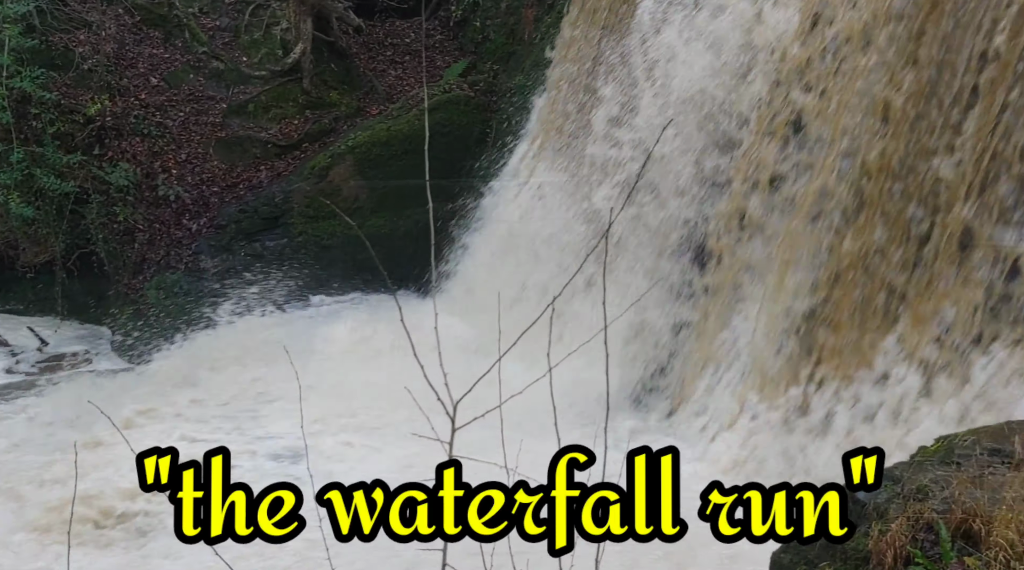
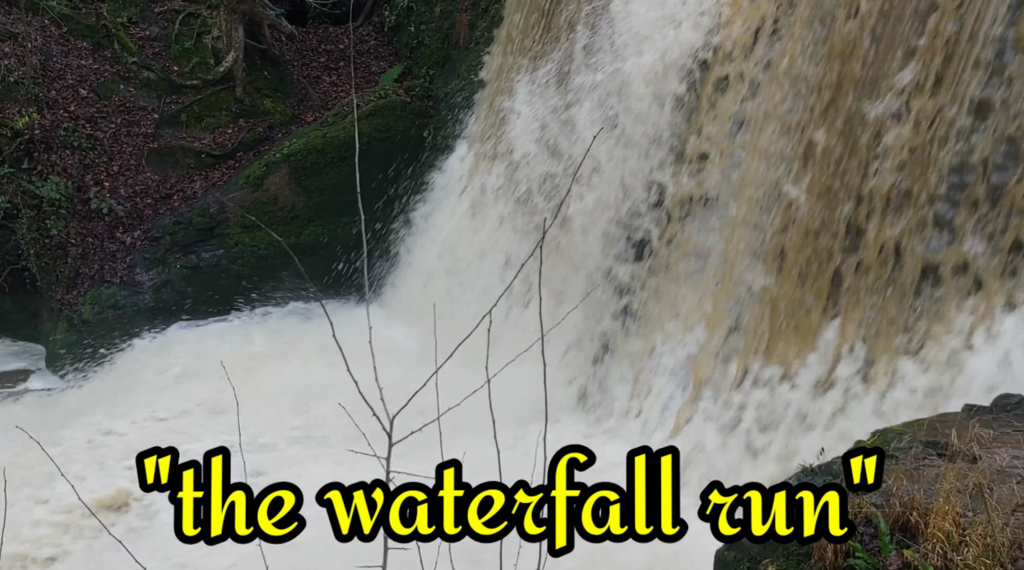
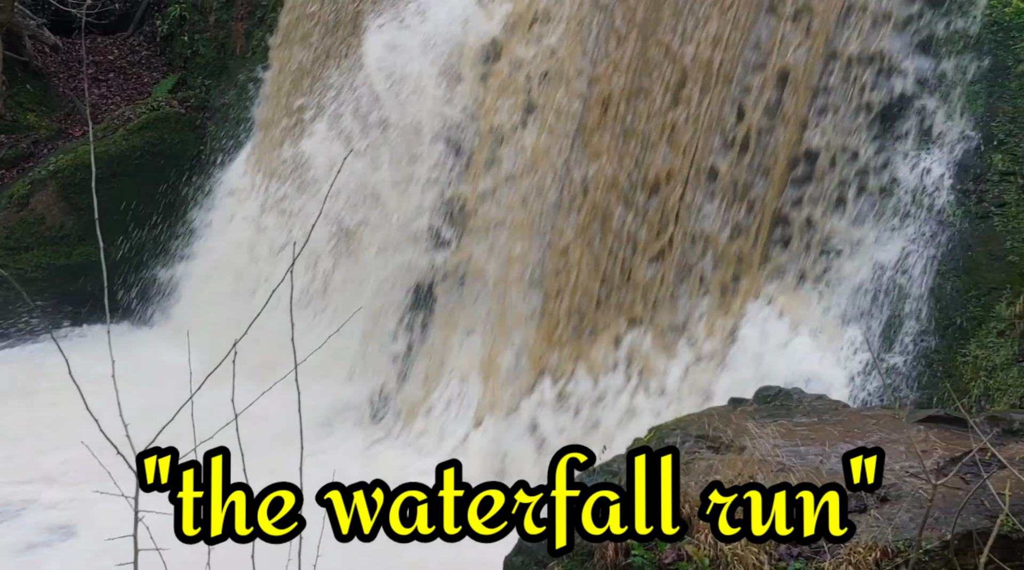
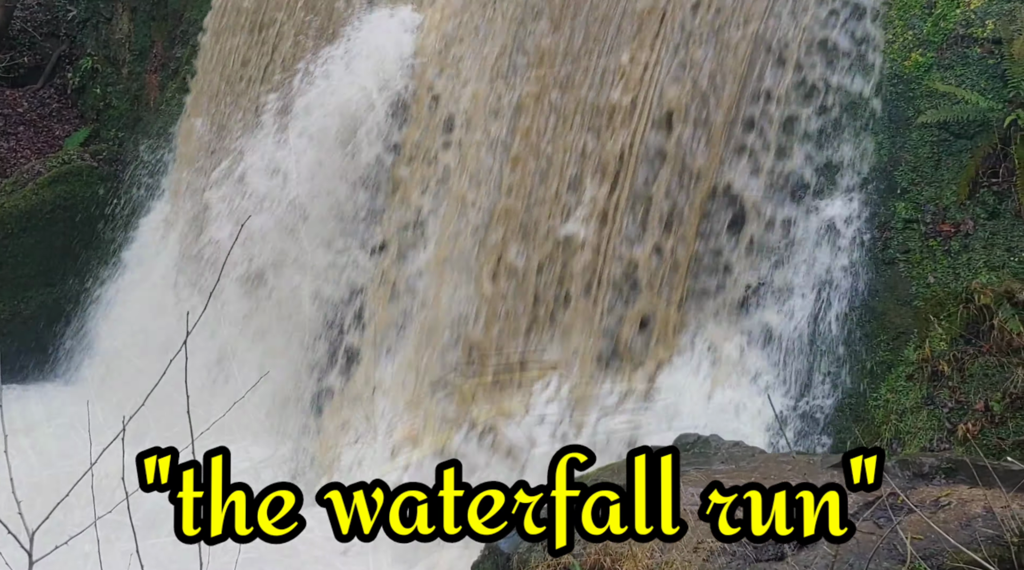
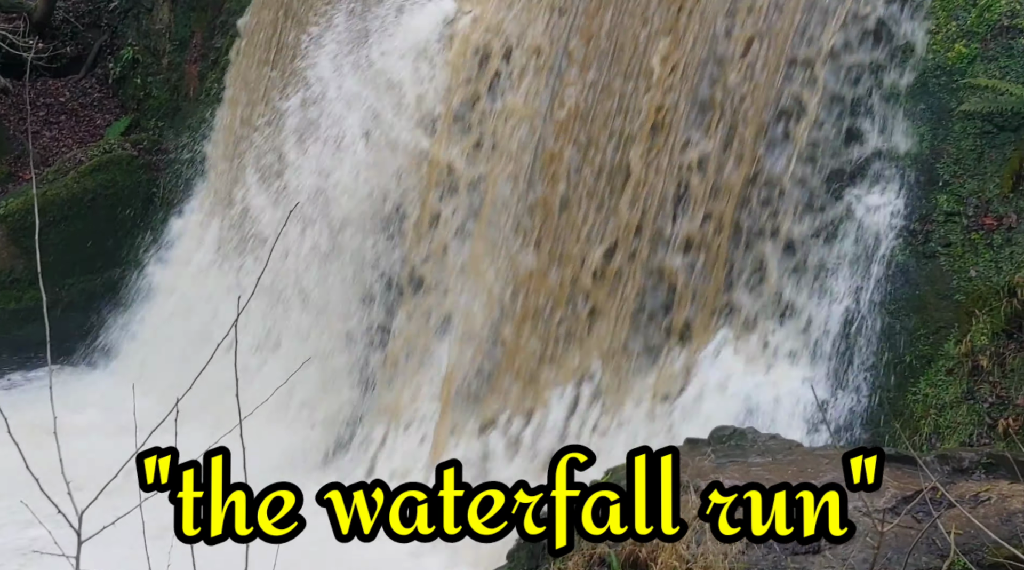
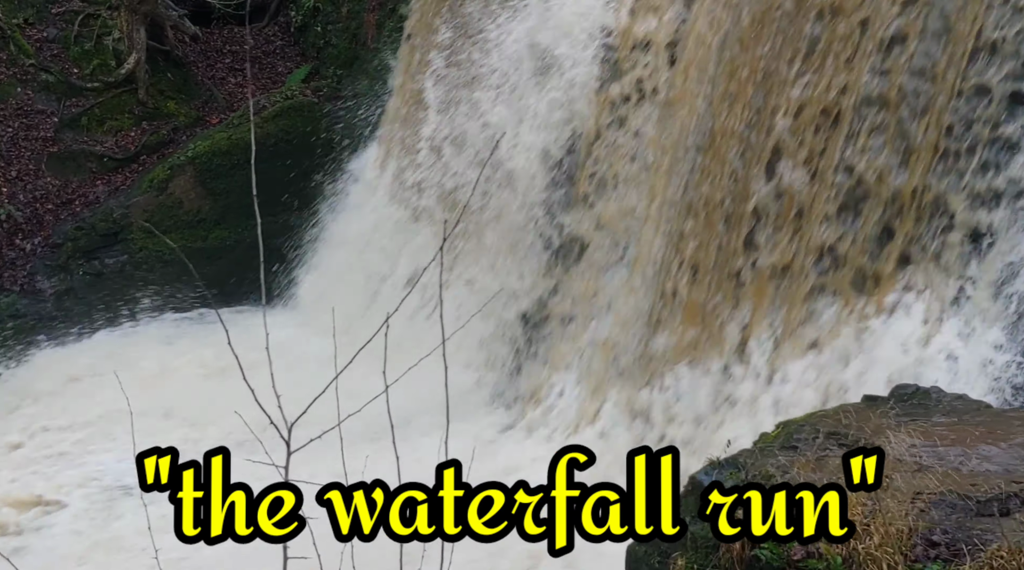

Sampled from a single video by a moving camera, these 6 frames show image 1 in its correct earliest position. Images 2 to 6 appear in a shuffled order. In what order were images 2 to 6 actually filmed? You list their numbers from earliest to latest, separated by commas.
2, 6, 3, 5, 4
